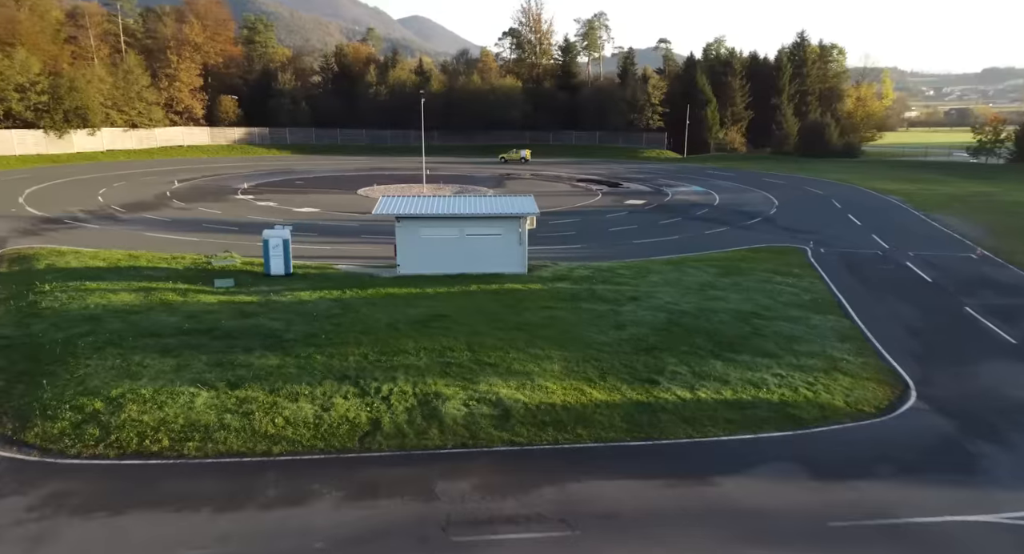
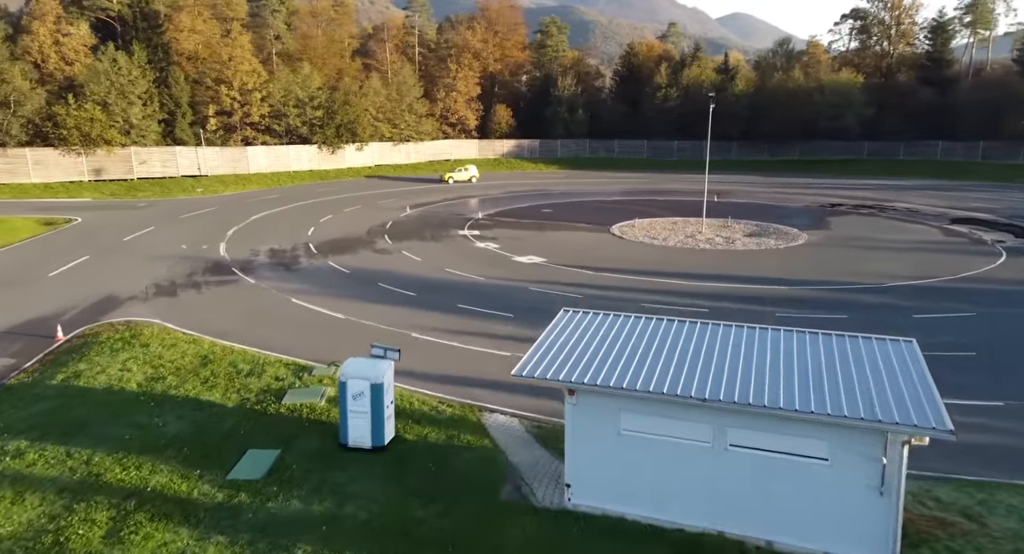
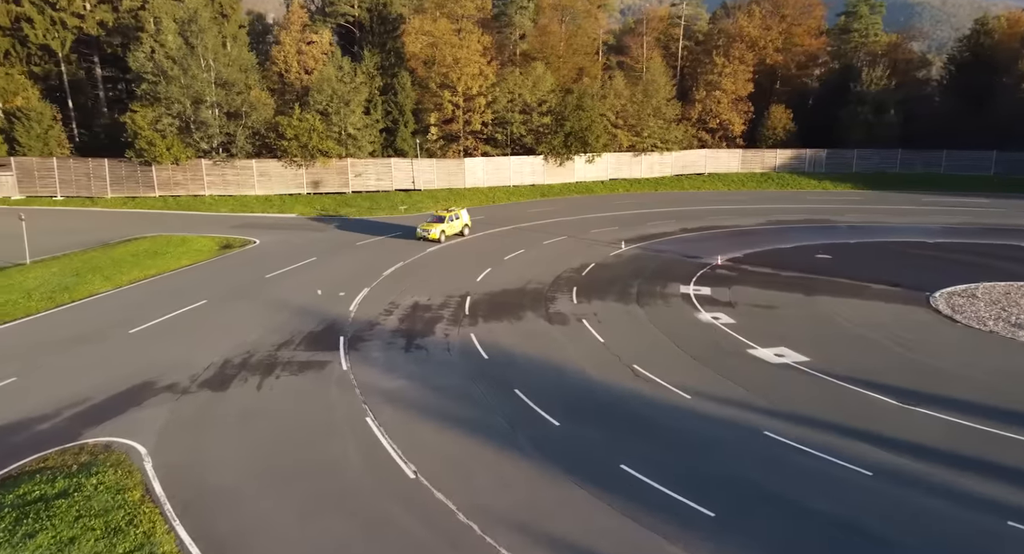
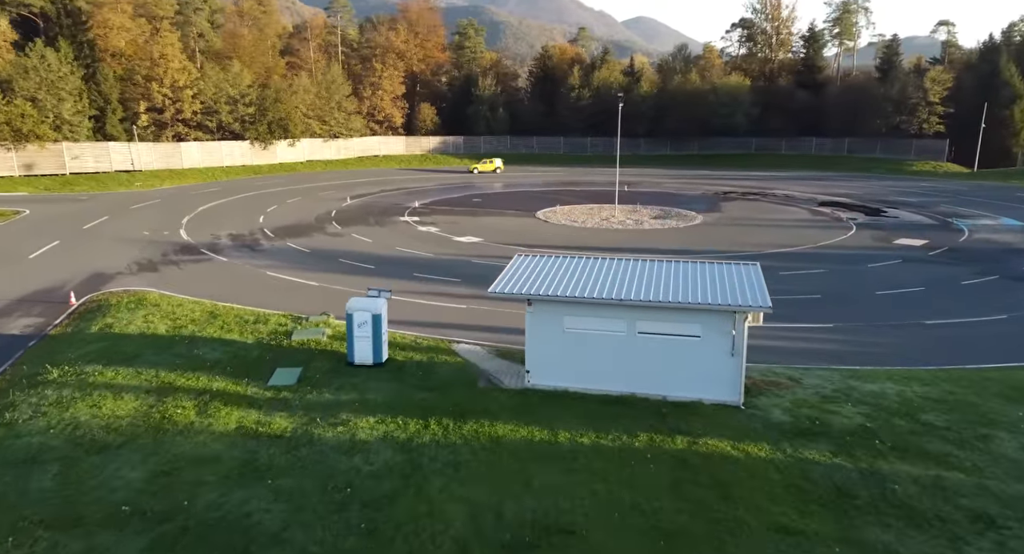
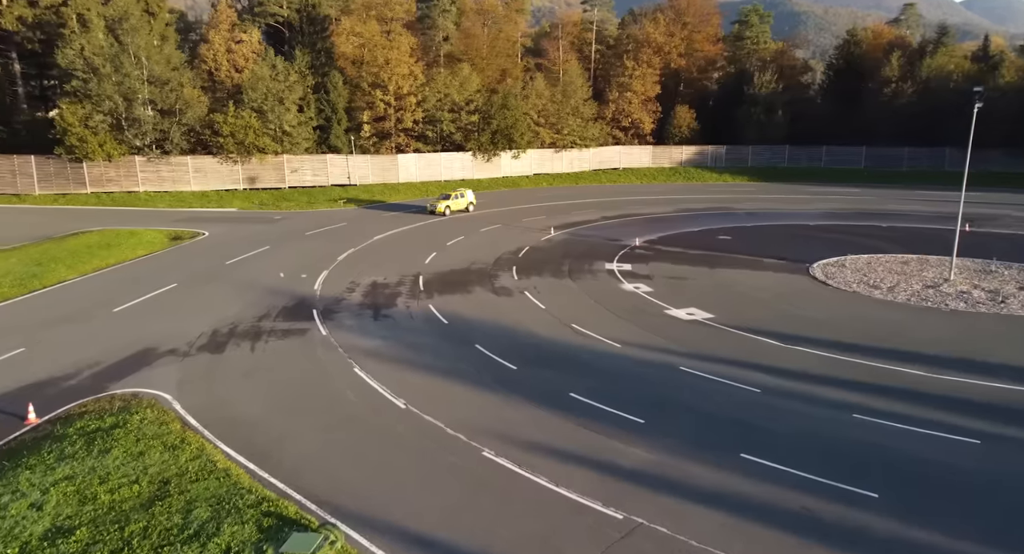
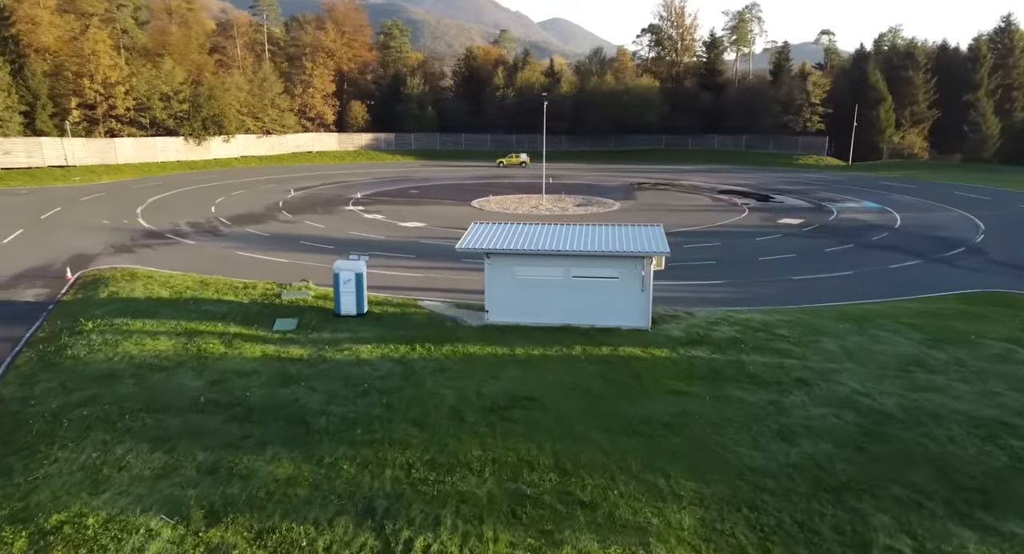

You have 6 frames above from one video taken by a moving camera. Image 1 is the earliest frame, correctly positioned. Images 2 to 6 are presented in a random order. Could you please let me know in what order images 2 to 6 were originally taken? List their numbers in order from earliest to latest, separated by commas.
6, 4, 2, 5, 3
